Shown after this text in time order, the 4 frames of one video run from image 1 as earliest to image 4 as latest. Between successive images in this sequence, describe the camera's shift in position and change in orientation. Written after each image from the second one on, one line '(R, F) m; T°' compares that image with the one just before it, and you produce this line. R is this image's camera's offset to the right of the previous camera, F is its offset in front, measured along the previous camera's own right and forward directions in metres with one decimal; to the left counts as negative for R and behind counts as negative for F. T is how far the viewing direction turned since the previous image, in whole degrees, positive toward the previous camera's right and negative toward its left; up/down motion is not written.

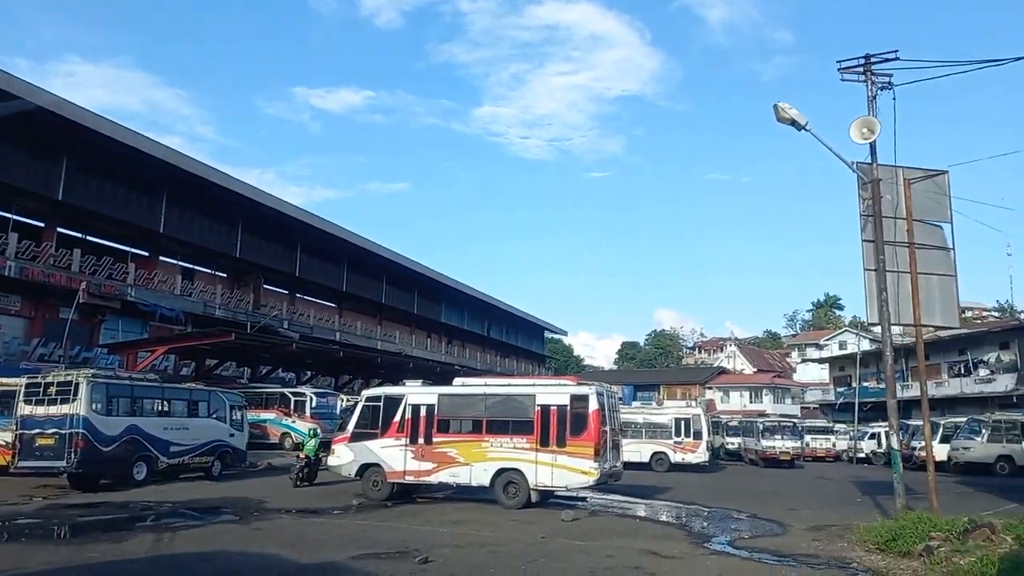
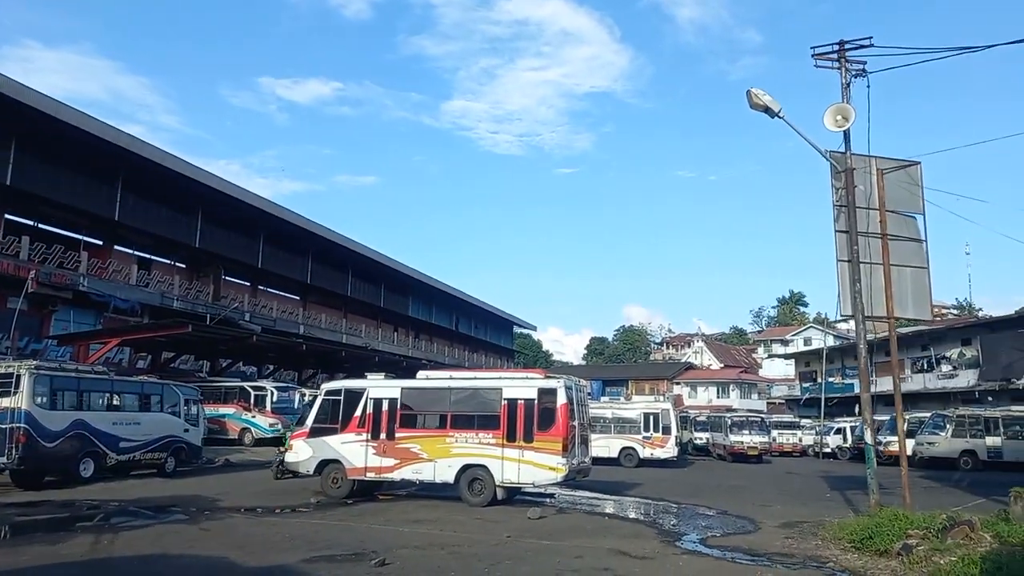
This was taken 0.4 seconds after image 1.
(+0.1, +0.5) m; +2°
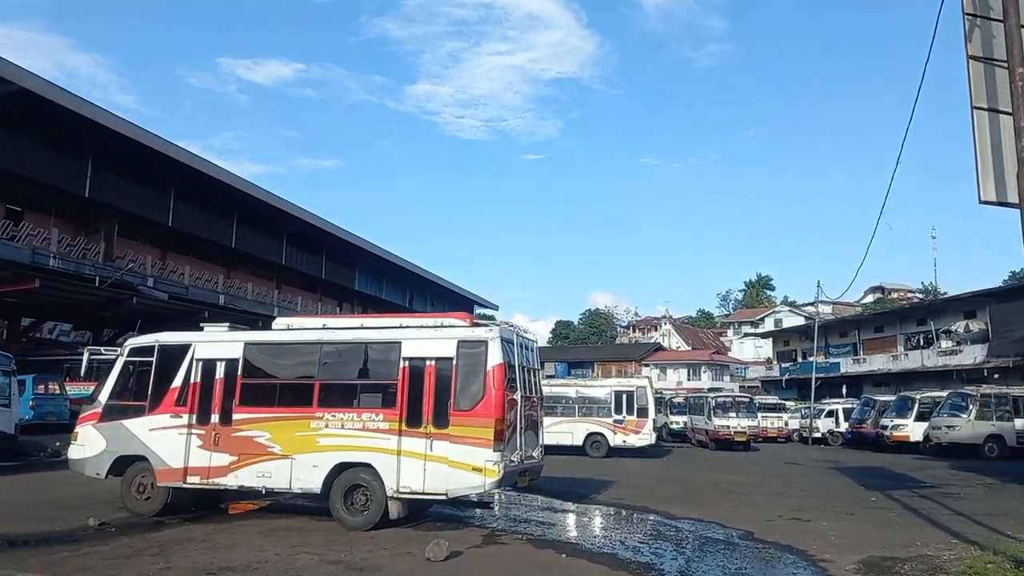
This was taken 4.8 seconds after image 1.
(+0.7, +5.4) m; +3°
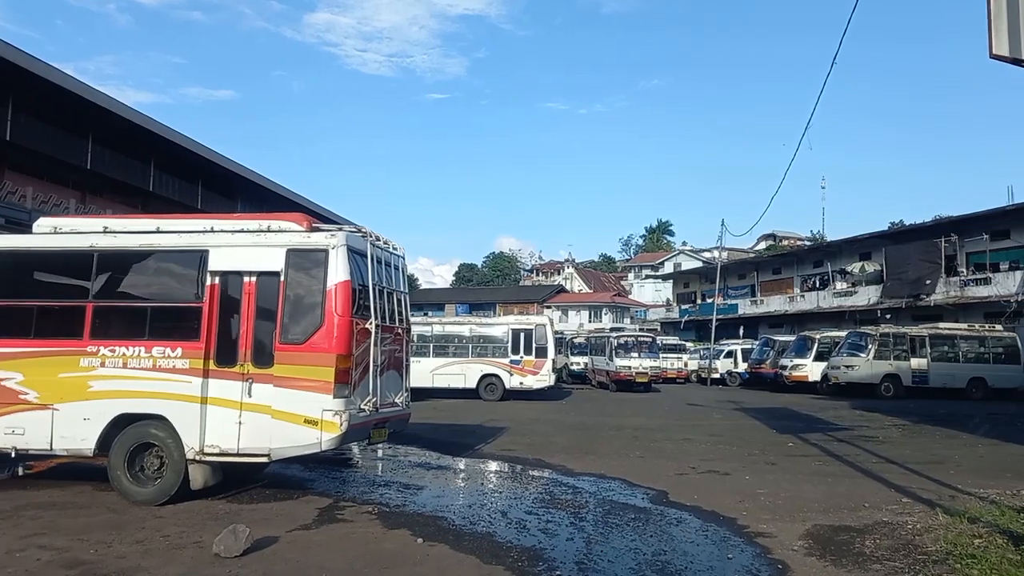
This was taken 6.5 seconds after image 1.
(+0.5, +2.2) m; +7°
